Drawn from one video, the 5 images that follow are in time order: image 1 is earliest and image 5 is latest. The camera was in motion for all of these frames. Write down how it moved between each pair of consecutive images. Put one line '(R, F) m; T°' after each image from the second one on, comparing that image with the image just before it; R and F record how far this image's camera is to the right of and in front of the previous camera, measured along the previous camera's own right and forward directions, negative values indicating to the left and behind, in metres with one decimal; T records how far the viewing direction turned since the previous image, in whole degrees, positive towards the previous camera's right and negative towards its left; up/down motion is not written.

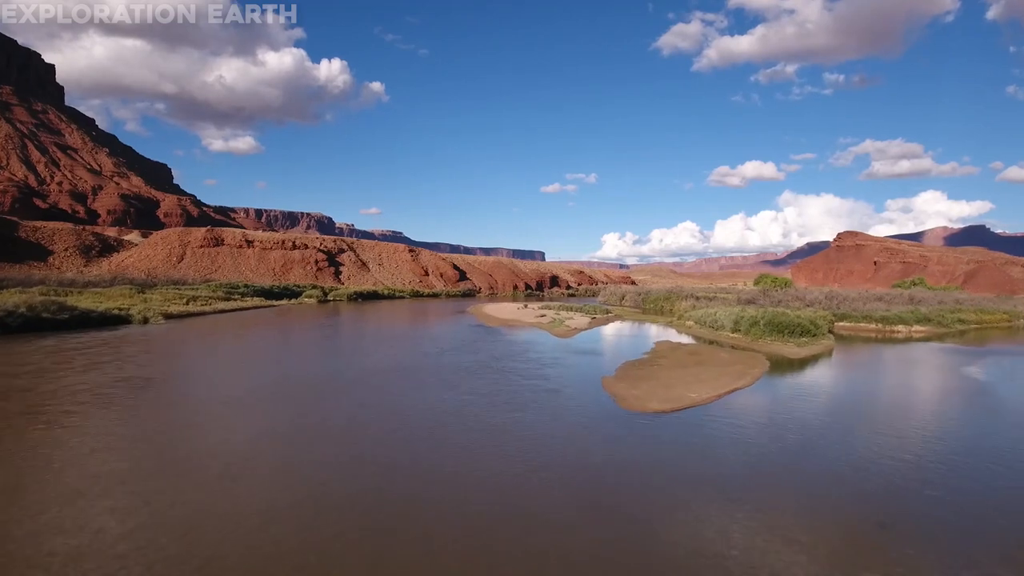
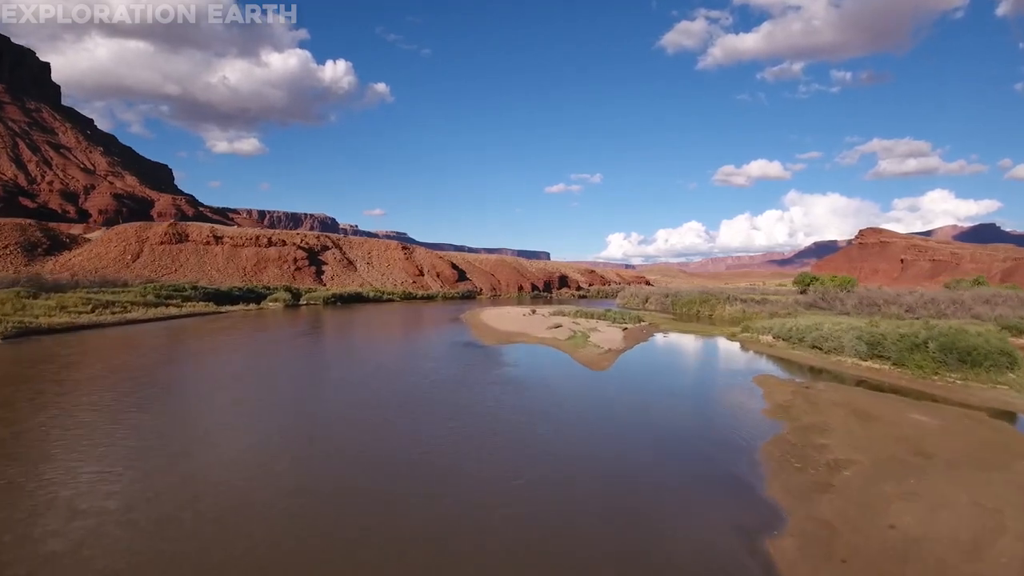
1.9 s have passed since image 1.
(0.0, +3.3) m; 0°
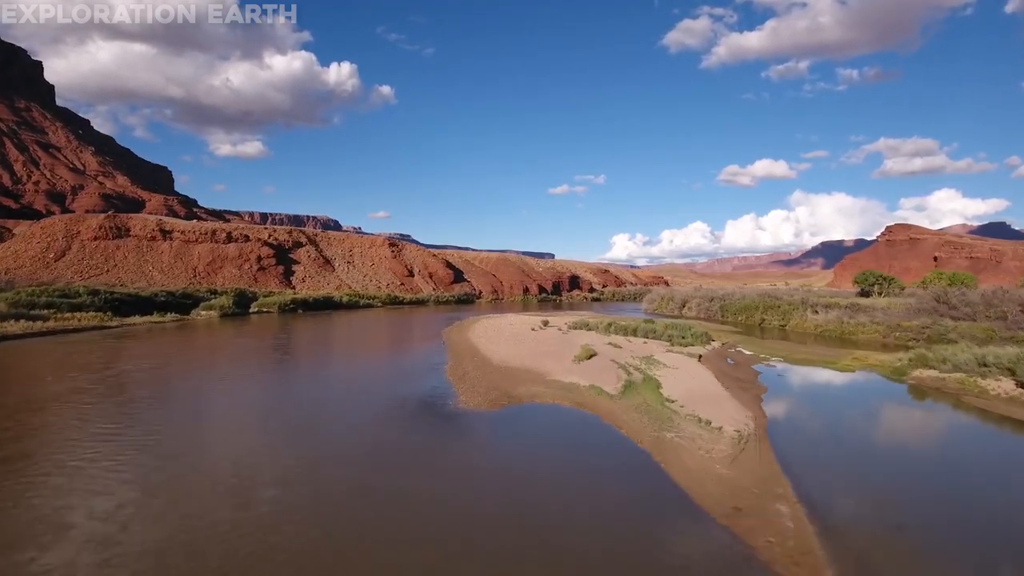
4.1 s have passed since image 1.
(0.0, +3.9) m; 0°
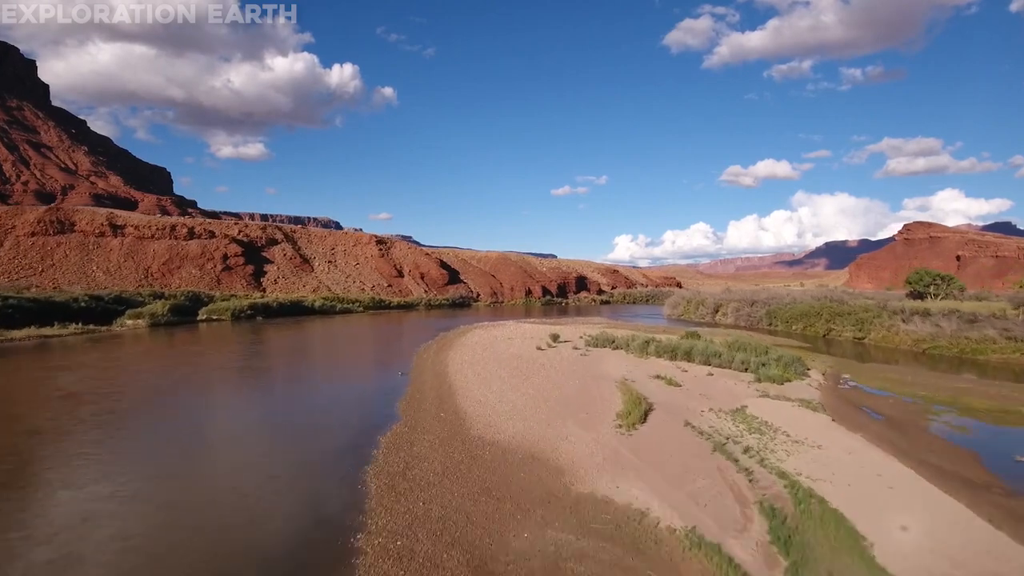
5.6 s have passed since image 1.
(0.0, +2.5) m; 0°
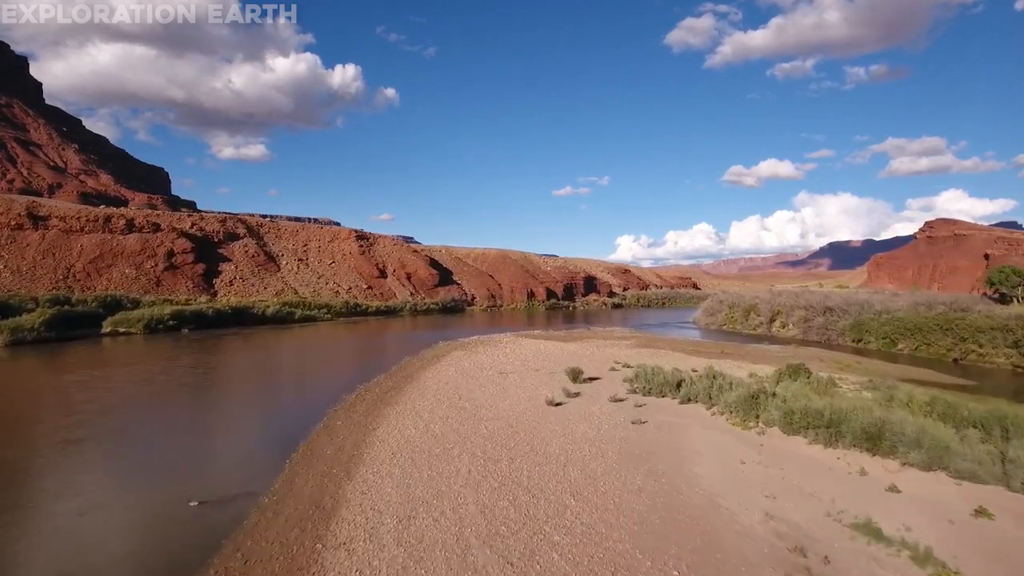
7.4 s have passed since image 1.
(+0.1, +2.9) m; 0°
